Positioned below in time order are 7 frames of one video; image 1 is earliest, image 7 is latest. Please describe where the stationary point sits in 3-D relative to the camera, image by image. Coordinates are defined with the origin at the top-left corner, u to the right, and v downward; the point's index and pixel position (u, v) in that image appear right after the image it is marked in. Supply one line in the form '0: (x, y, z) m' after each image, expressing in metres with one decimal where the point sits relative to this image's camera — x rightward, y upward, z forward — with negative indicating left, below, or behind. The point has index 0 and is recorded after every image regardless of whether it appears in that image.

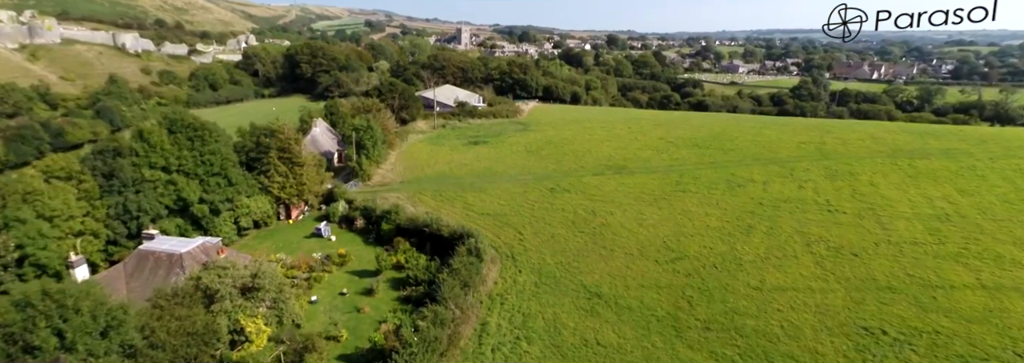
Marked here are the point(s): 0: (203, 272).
0: (-10.1, -2.9, +17.4) m
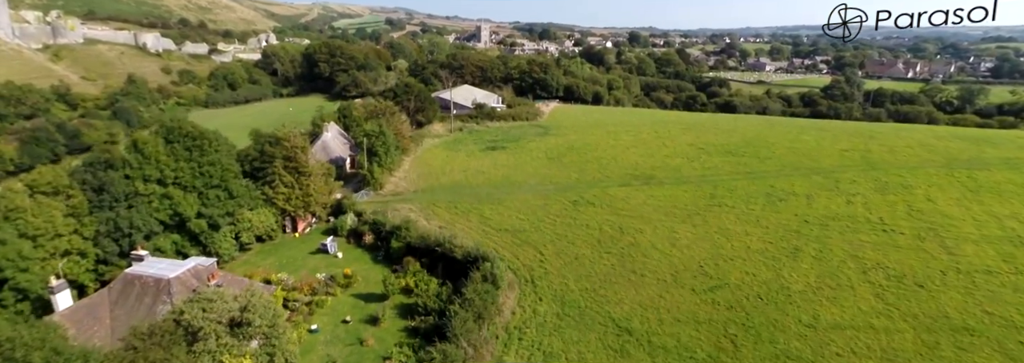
0: (-9.5, -3.6, +15.6) m
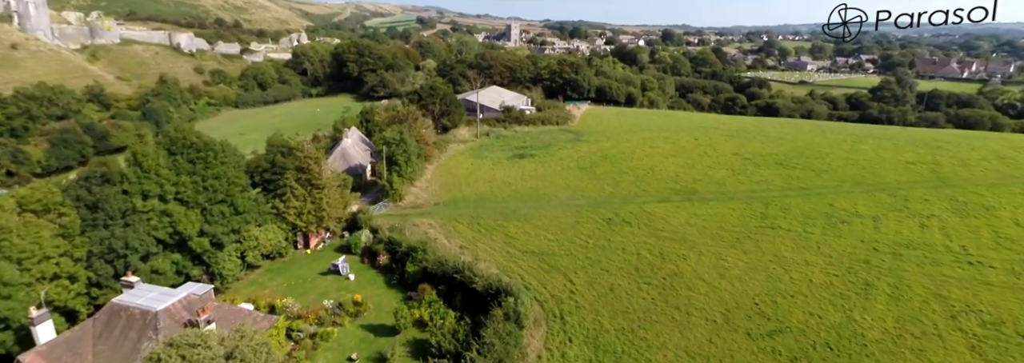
0: (-8.9, -4.3, +13.7) m
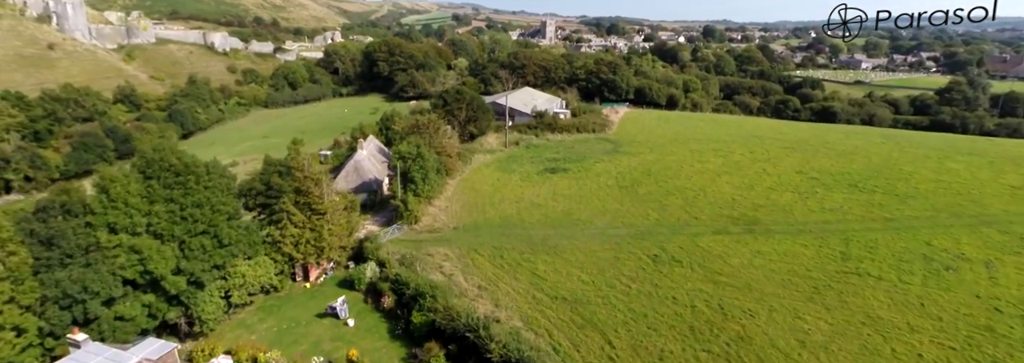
0: (-8.5, -5.5, +10.4) m
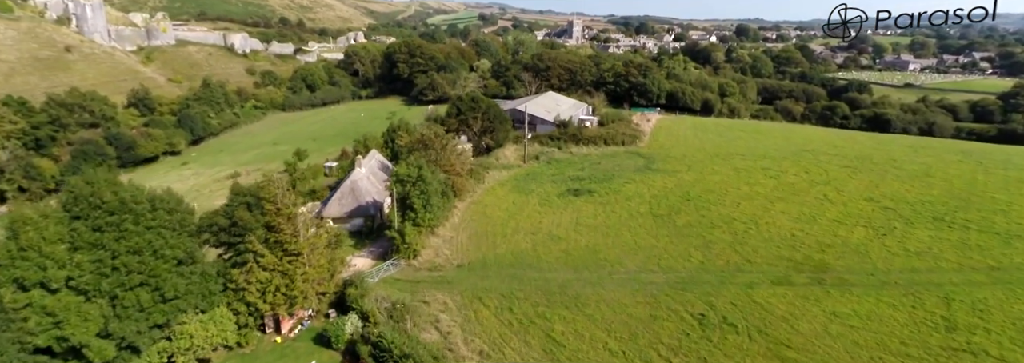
0: (-8.7, -6.7, +6.6) m
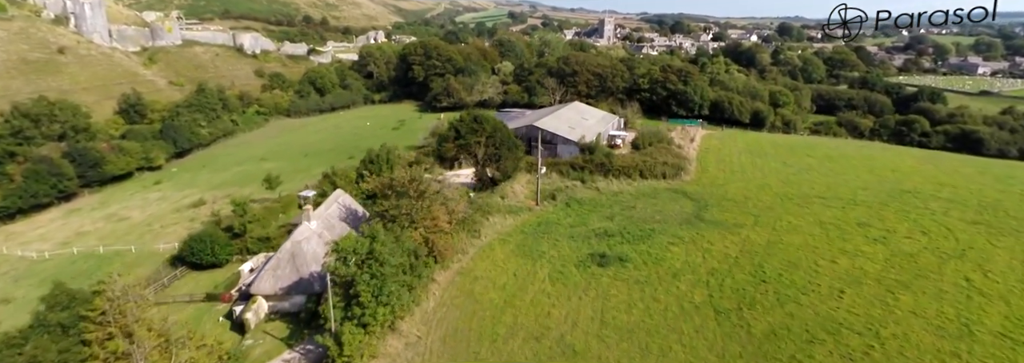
0: (-10.0, -9.3, -1.0) m
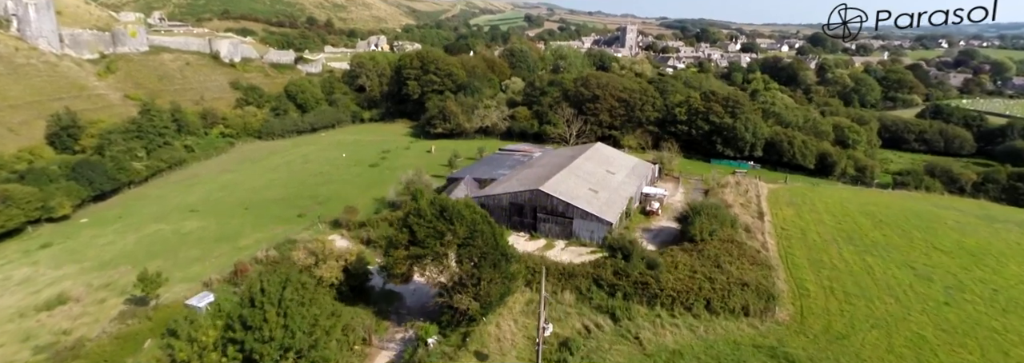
0: (-11.6, -14.0, -13.1) m
